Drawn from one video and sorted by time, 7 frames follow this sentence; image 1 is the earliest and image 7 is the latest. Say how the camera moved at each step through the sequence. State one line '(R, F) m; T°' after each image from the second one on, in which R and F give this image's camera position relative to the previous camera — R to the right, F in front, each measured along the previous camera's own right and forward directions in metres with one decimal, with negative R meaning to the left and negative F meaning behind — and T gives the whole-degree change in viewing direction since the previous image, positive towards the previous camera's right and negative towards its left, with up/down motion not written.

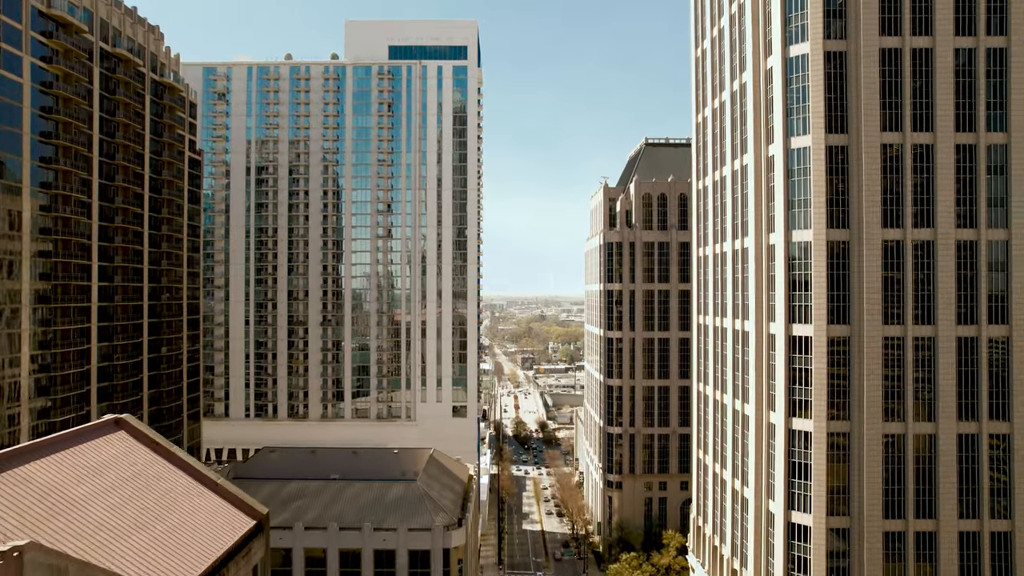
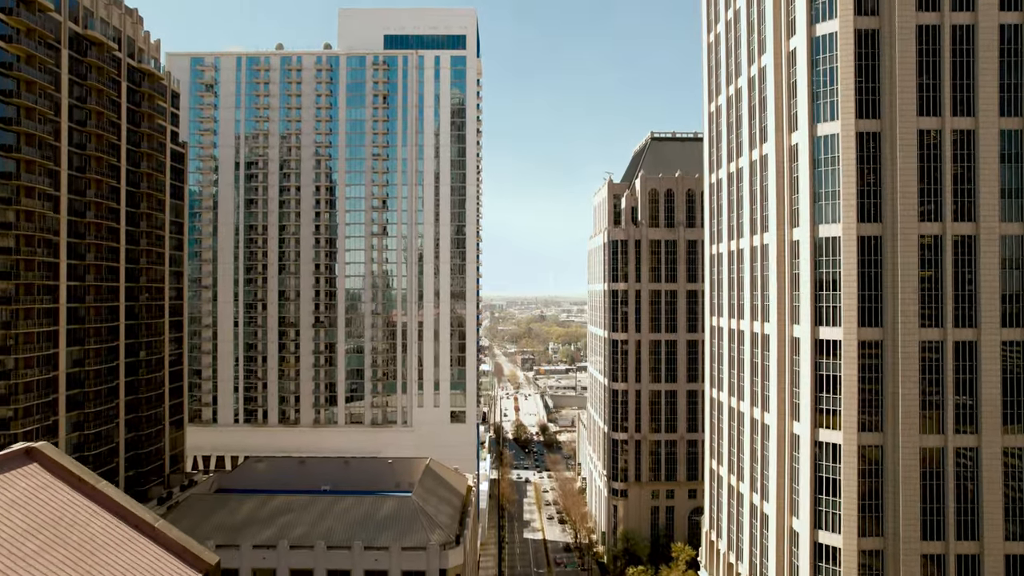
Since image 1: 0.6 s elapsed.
(-0.1, +3.3) m; 0°
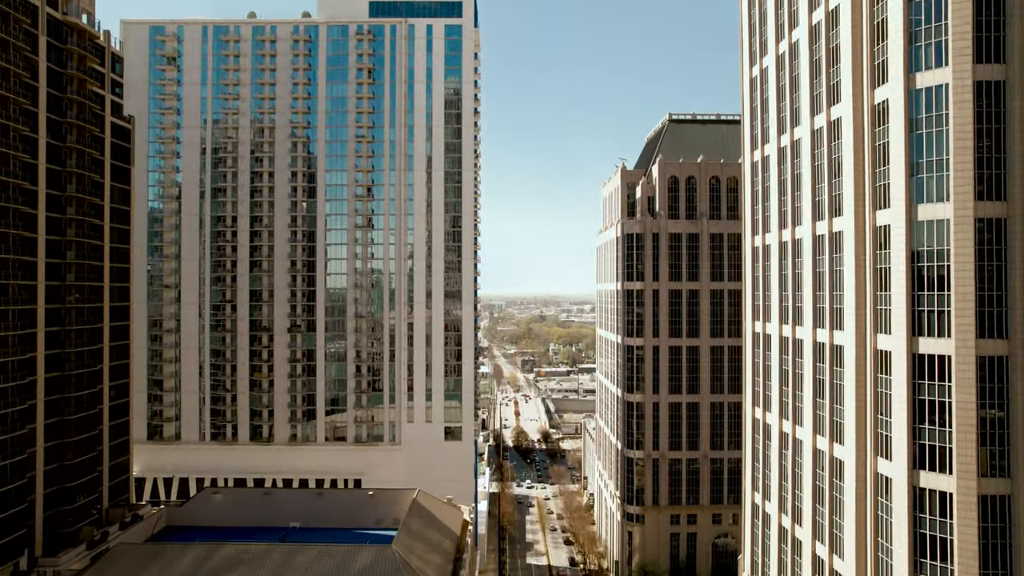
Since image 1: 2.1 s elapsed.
(-0.3, +8.8) m; 0°
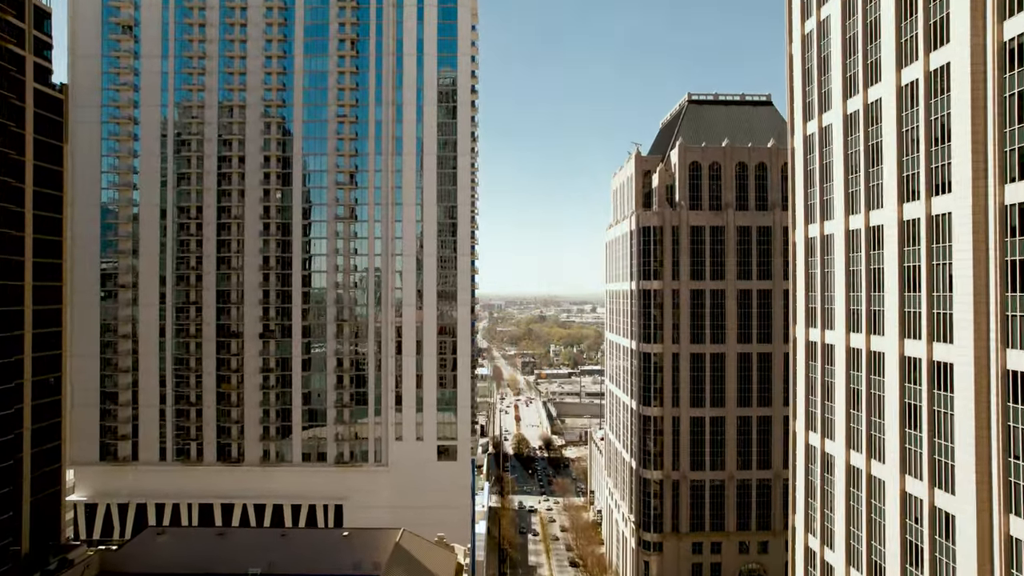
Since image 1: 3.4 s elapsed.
(-0.3, +7.9) m; 0°
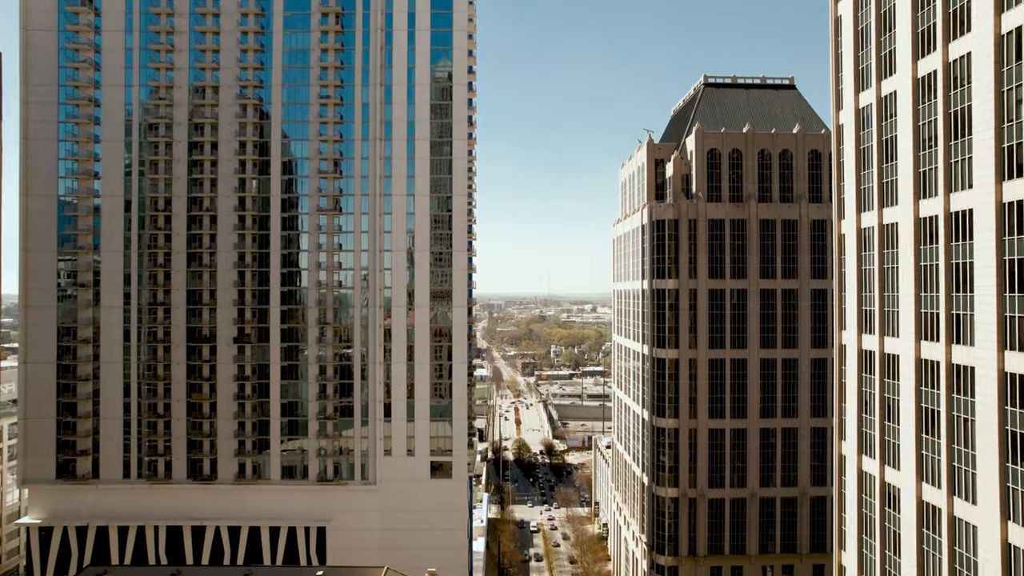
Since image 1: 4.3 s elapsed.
(-0.1, +5.6) m; 0°
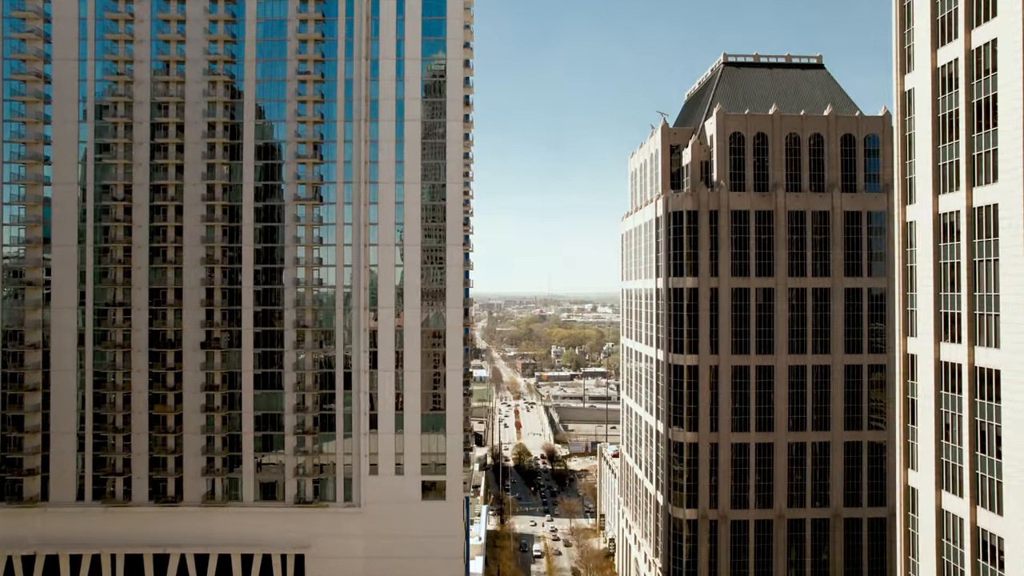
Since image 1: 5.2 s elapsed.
(-0.1, +5.8) m; 0°
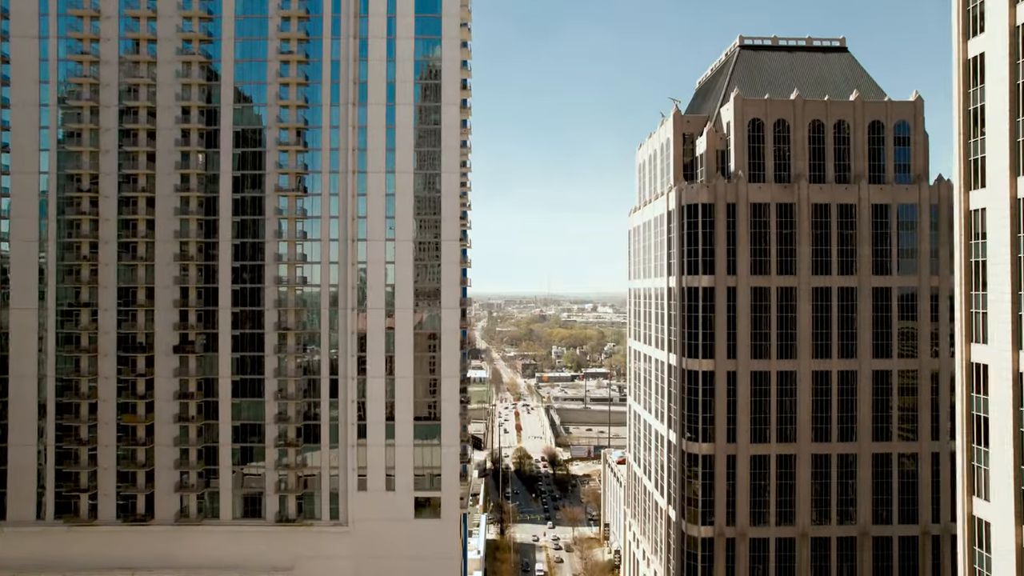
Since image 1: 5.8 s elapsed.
(-0.1, +4.0) m; 0°
